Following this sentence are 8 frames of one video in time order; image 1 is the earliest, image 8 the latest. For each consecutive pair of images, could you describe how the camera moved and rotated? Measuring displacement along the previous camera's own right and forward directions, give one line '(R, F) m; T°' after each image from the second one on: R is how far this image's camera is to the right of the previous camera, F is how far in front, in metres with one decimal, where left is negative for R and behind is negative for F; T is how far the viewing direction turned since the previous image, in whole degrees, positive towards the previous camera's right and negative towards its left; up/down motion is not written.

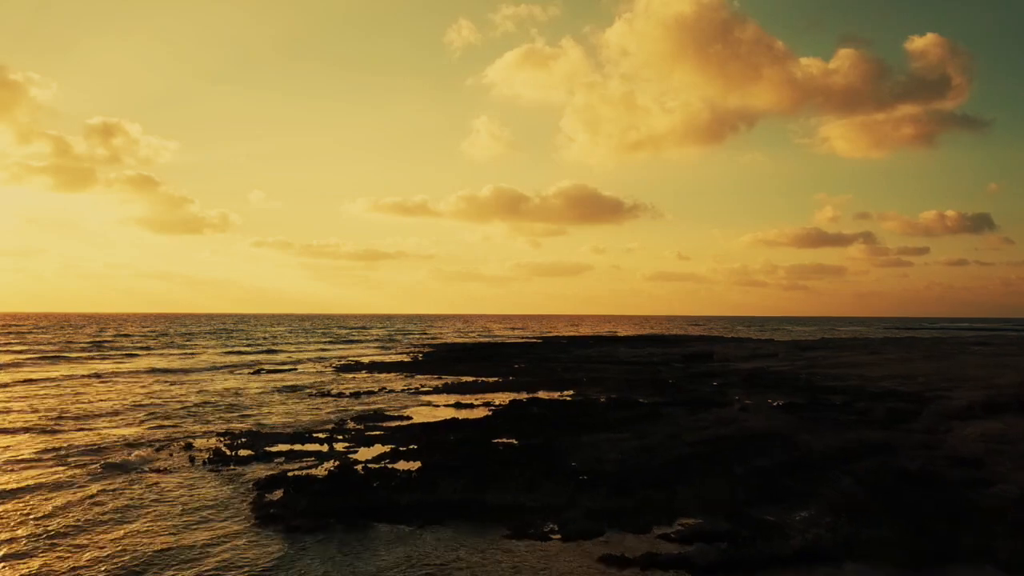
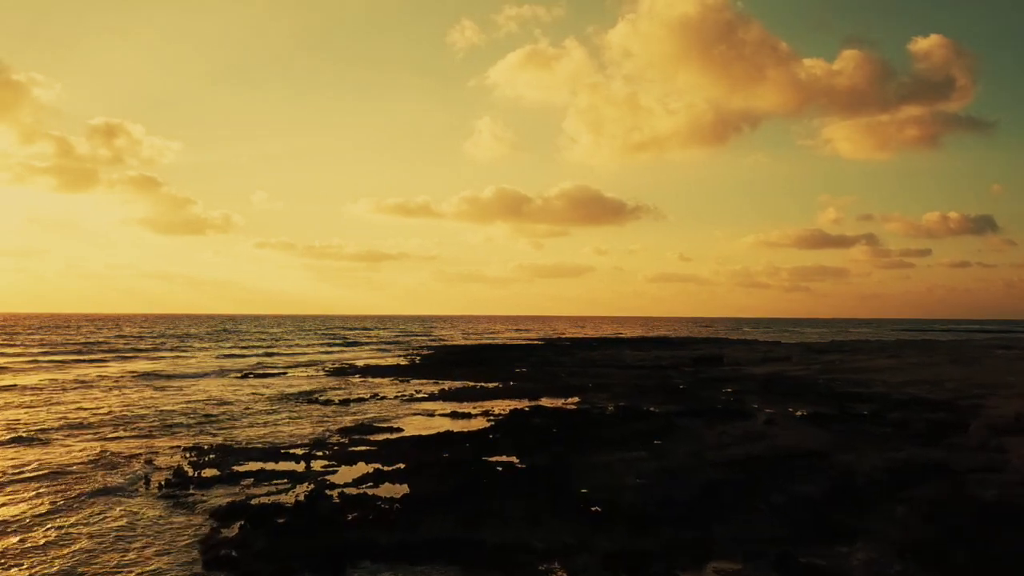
(0.0, +2.4) m; 0°
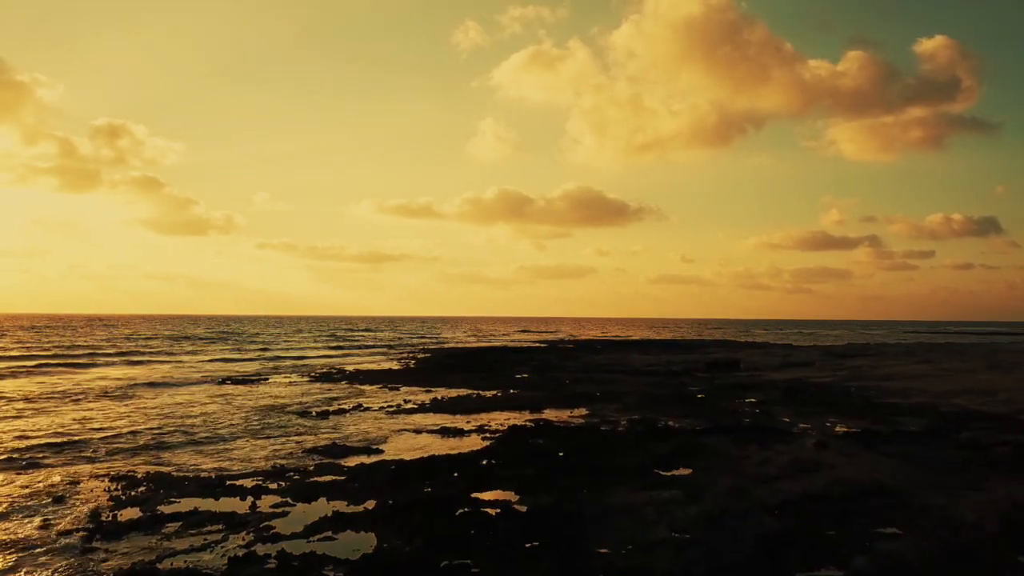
(+0.1, +3.6) m; 0°
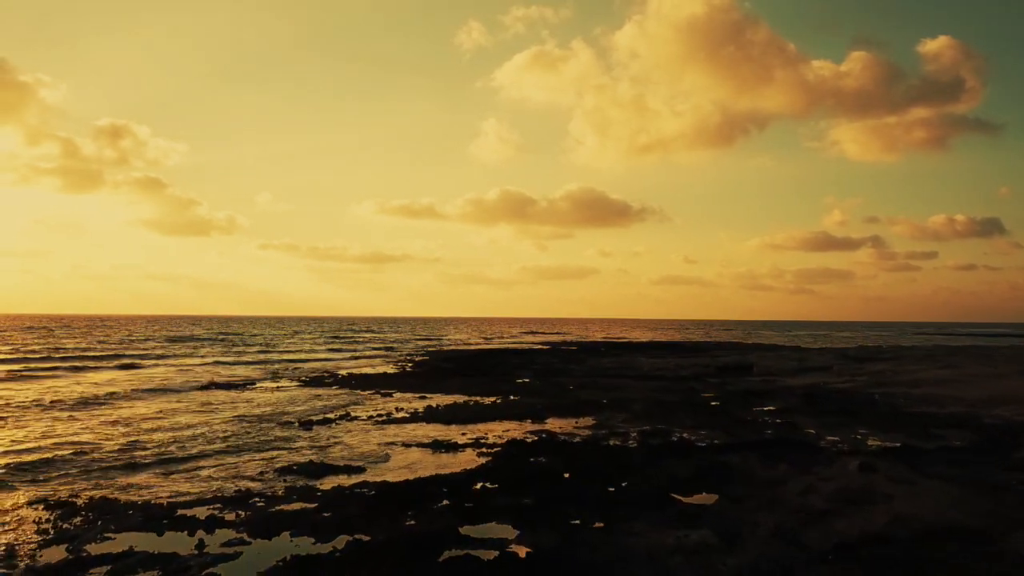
(+0.1, +2.3) m; 0°
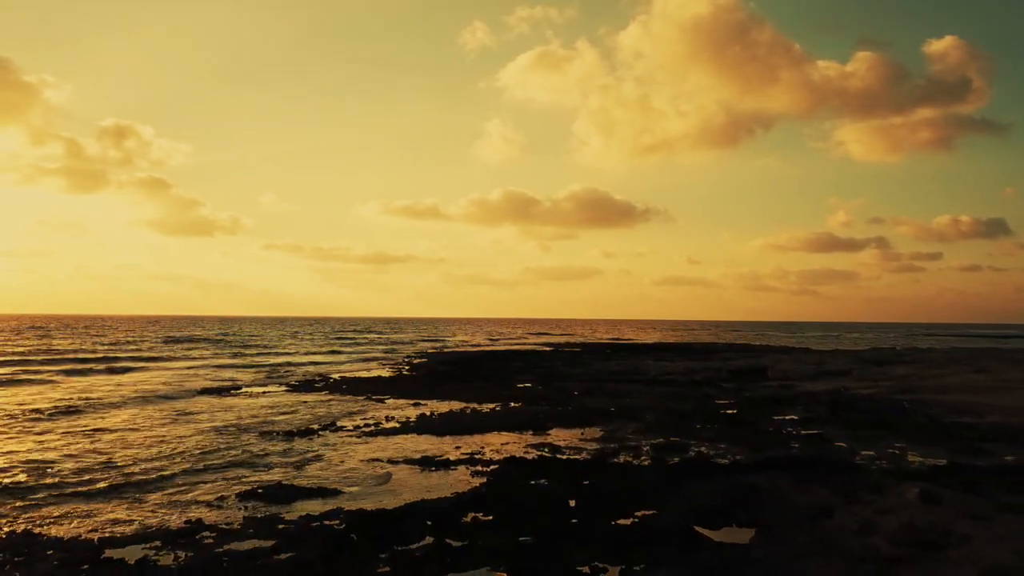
(+0.1, +2.4) m; 0°
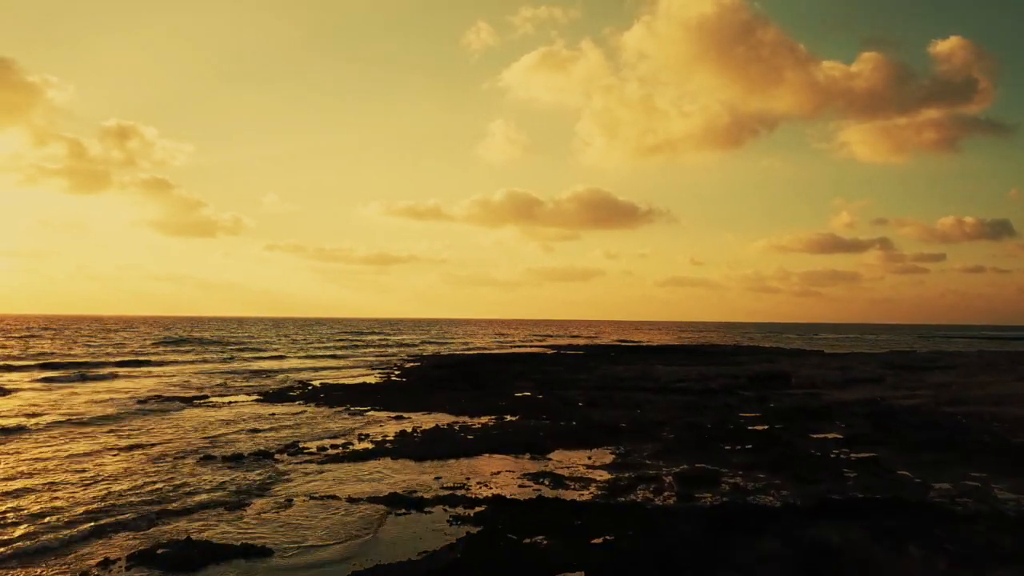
(+0.3, +4.1) m; 0°
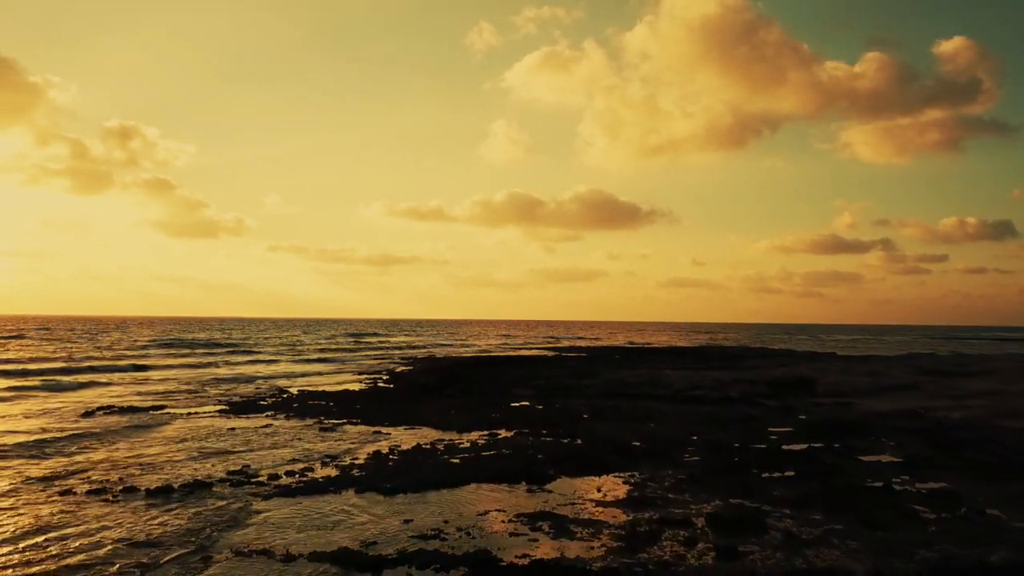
(+0.3, +3.8) m; 0°
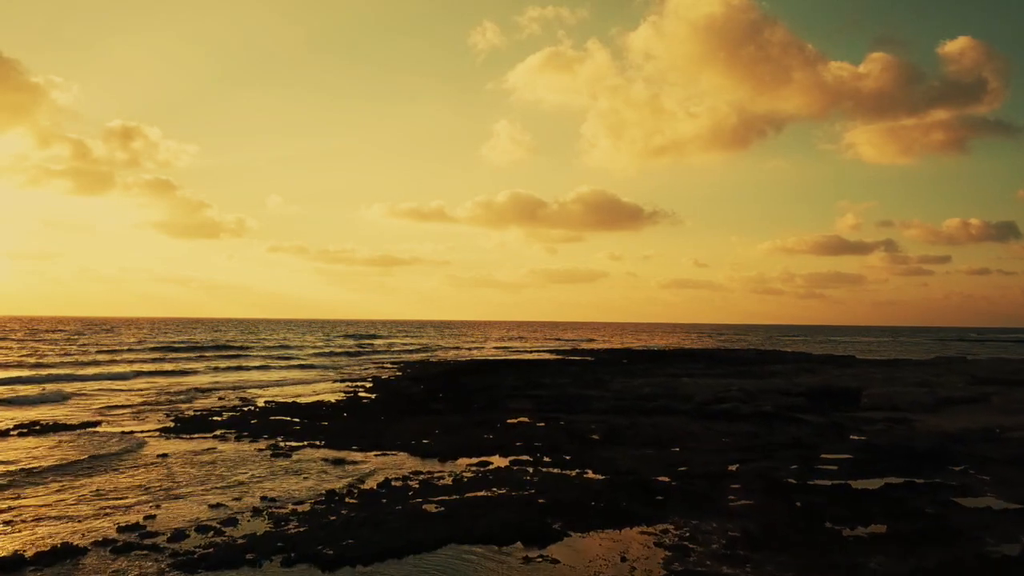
(+0.2, +4.9) m; 0°
